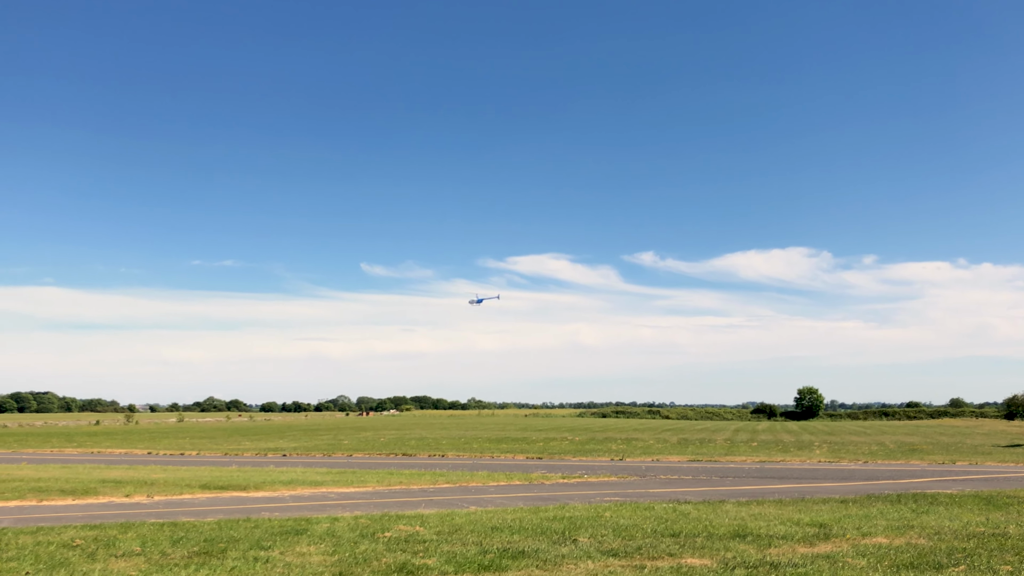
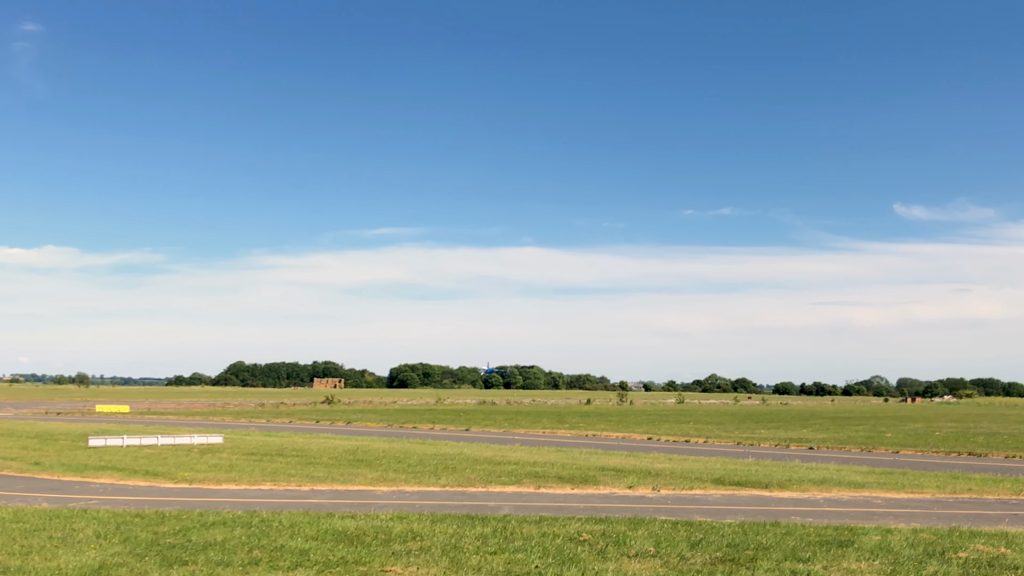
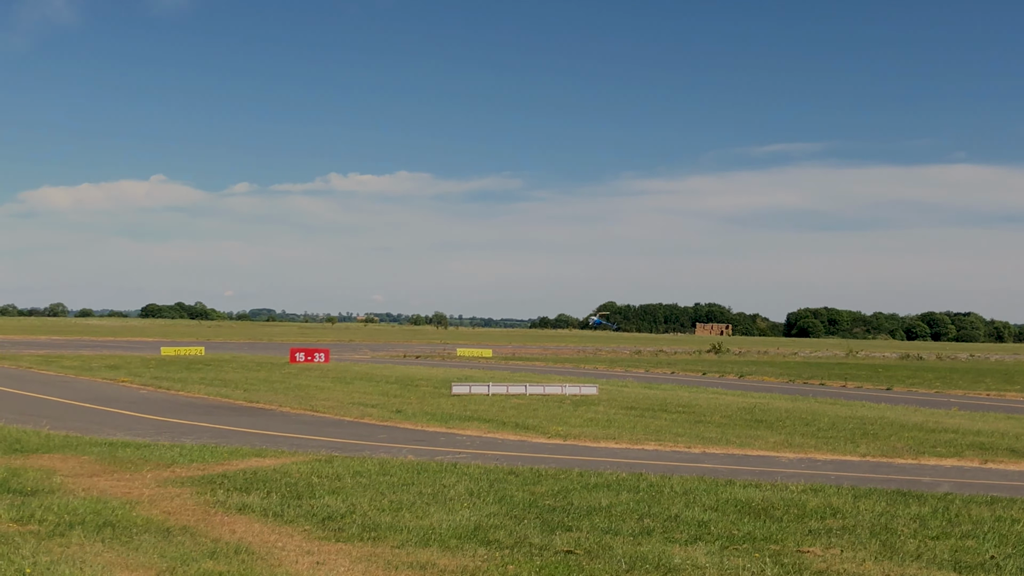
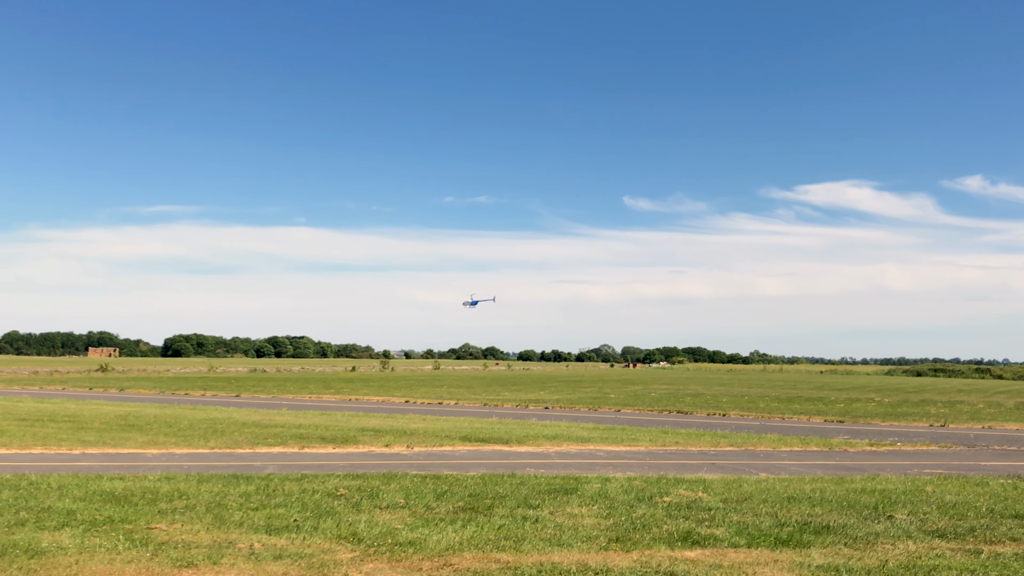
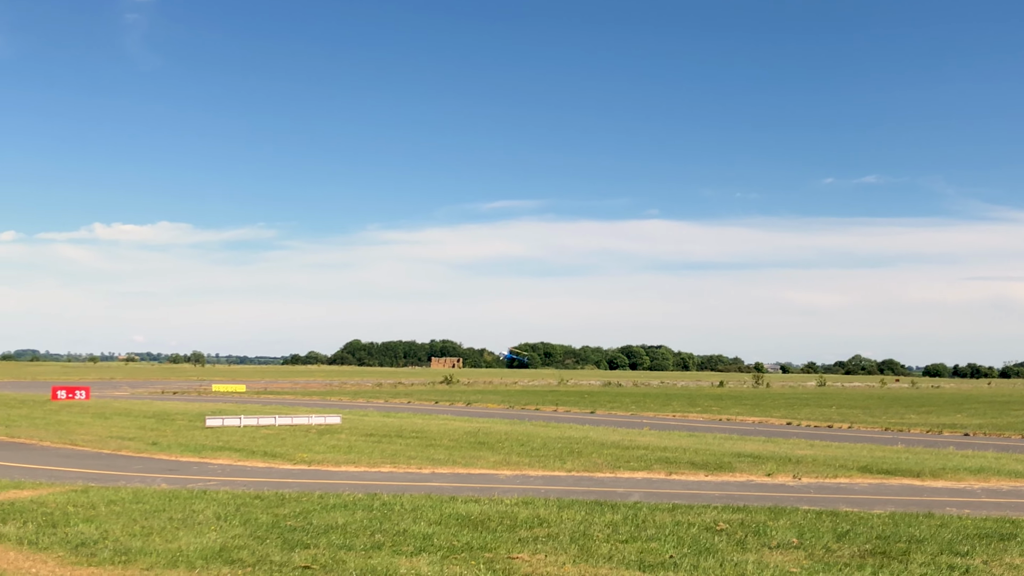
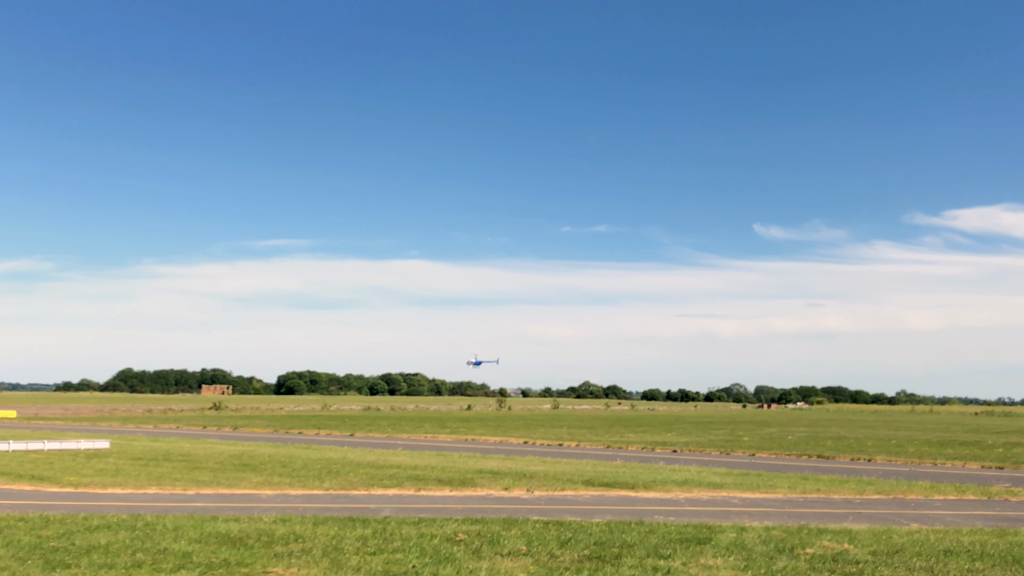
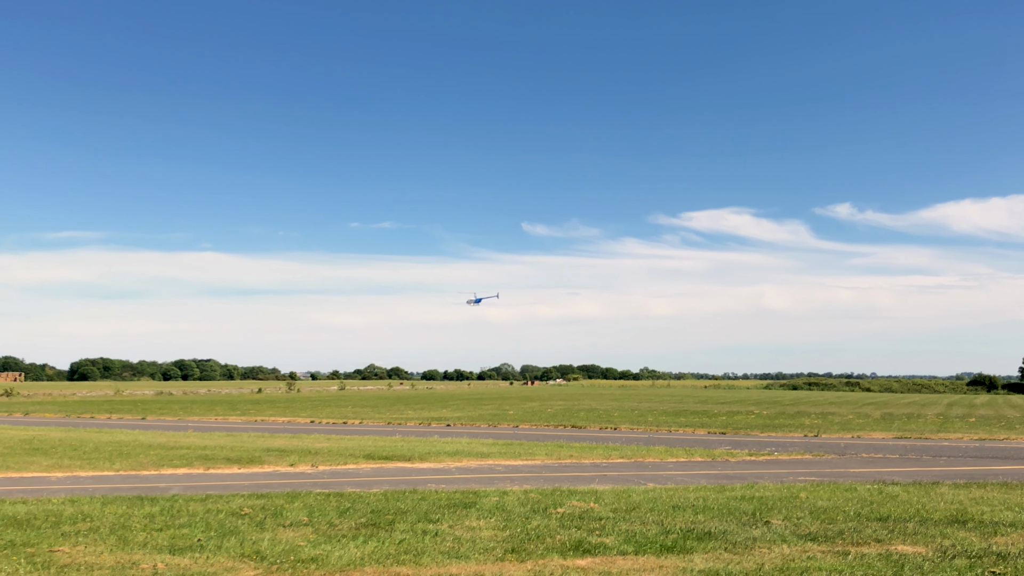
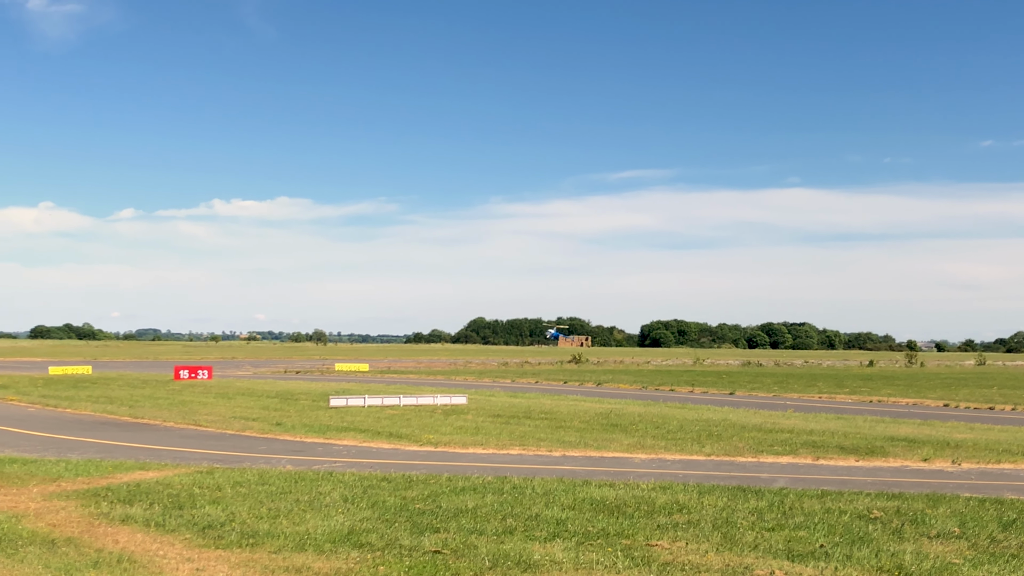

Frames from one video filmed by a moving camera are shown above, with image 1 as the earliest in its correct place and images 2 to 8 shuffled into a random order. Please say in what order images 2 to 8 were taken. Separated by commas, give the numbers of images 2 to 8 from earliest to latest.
7, 4, 6, 2, 5, 8, 3
